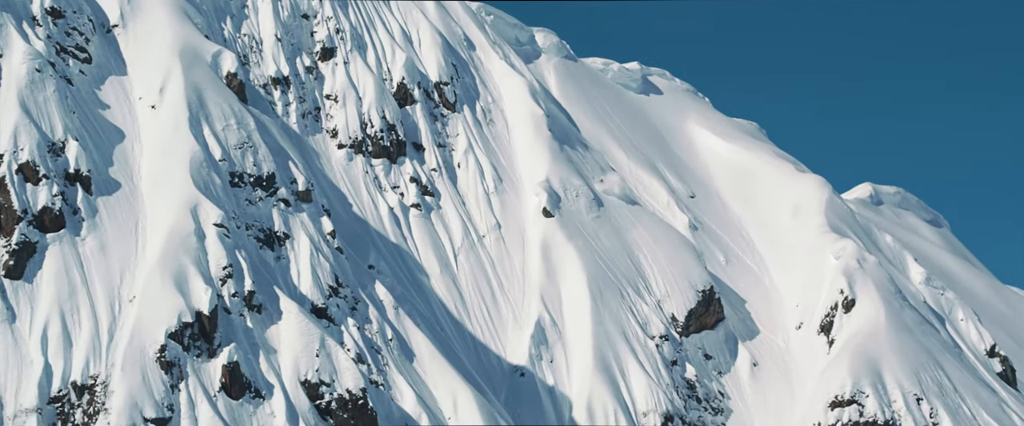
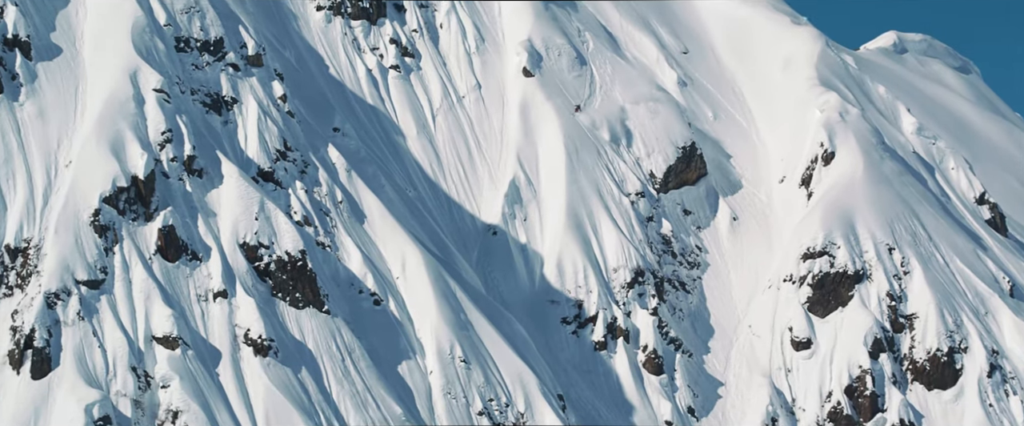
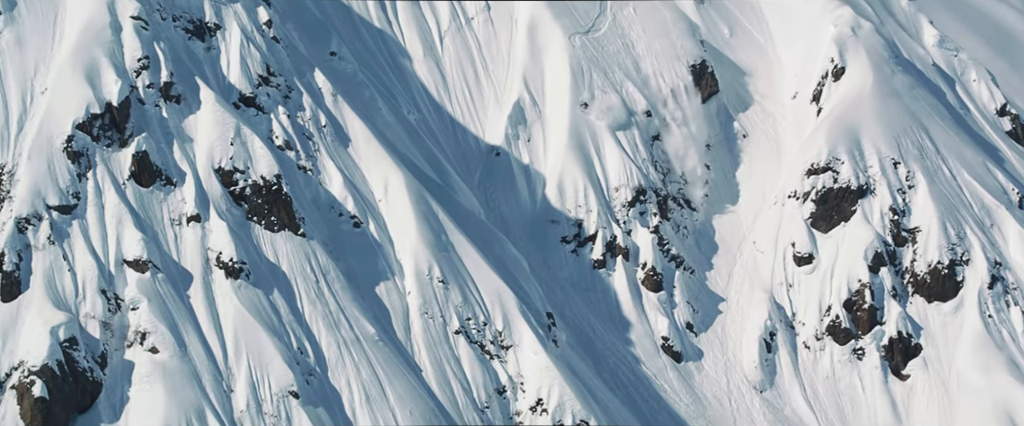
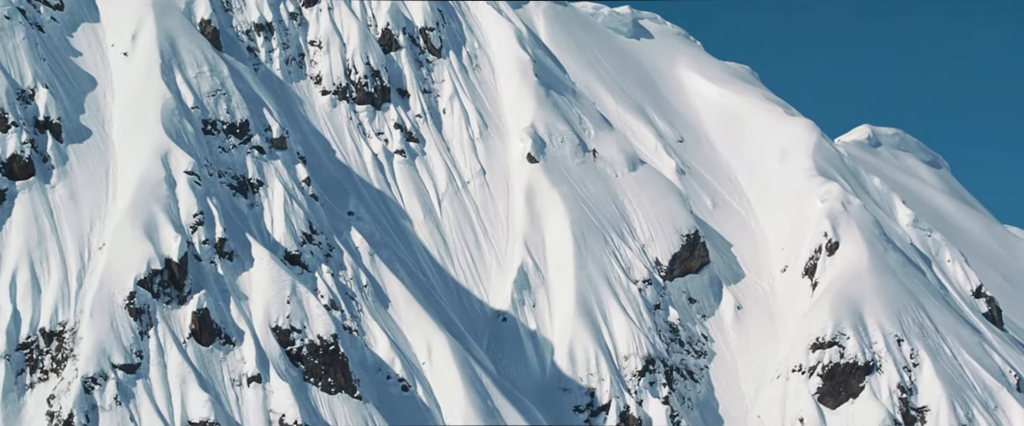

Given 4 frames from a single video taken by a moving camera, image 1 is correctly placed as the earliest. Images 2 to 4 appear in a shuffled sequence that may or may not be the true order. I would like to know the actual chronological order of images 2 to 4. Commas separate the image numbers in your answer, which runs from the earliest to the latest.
4, 2, 3
